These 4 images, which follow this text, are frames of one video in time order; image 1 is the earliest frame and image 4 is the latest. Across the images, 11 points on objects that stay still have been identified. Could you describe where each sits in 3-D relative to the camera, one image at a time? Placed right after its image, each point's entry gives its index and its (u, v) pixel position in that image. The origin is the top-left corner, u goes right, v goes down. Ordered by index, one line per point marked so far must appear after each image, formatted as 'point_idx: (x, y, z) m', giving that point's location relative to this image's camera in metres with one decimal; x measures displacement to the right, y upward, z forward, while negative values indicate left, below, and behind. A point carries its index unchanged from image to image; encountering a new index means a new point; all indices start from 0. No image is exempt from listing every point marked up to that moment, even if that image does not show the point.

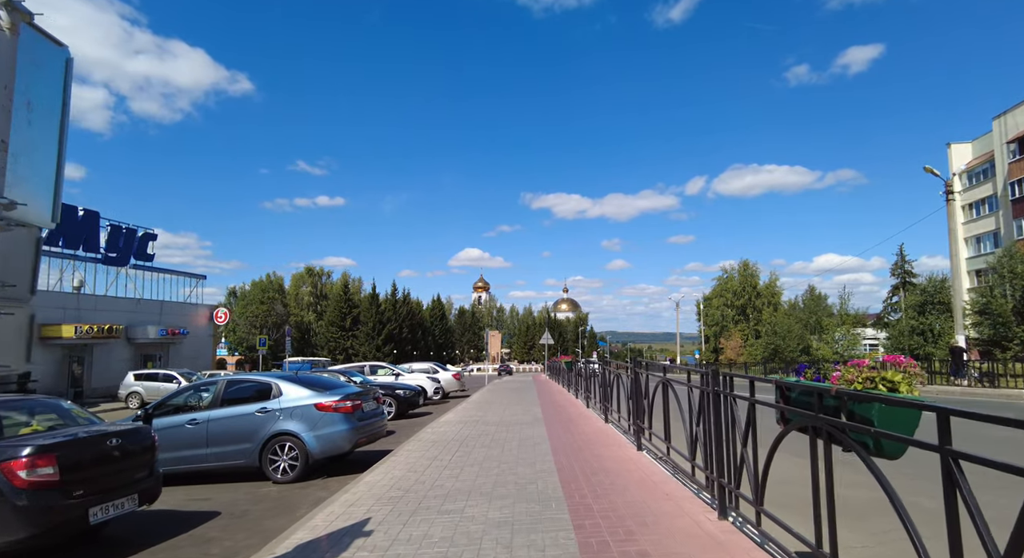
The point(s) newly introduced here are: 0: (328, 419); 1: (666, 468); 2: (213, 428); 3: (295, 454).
0: (-2.6, -2.0, +8.2) m
1: (+1.6, -2.0, +6.2) m
2: (-4.2, -2.1, +8.2) m
3: (-3.1, -2.5, +8.1) m
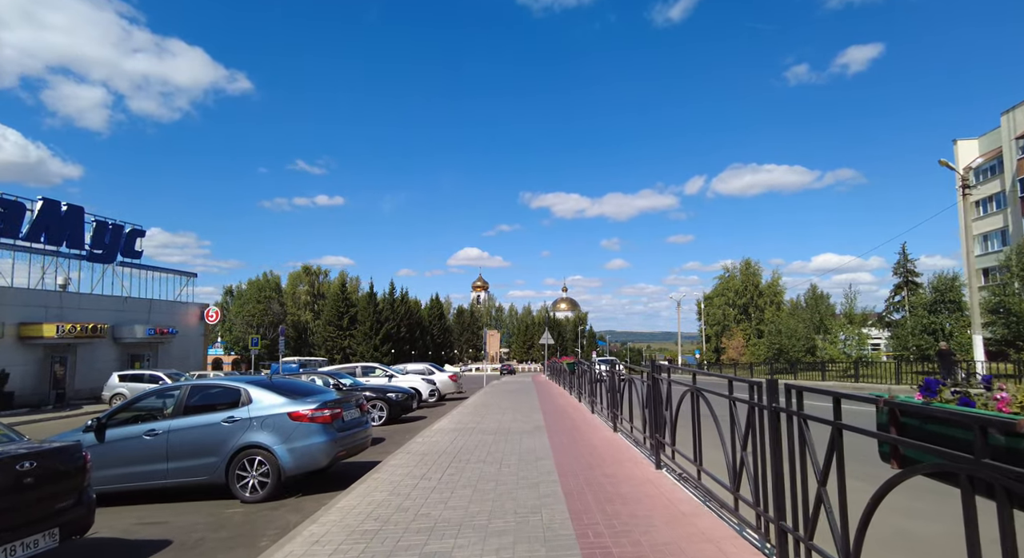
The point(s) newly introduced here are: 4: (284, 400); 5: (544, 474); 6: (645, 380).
0: (-2.6, -1.9, +7.3) m
1: (+1.6, -1.9, +5.2) m
2: (-4.2, -2.0, +7.2) m
3: (-3.1, -2.4, +7.2) m
4: (-3.0, -1.6, +7.6) m
5: (+0.3, -2.1, +6.3) m
6: (+1.8, -1.4, +7.9) m
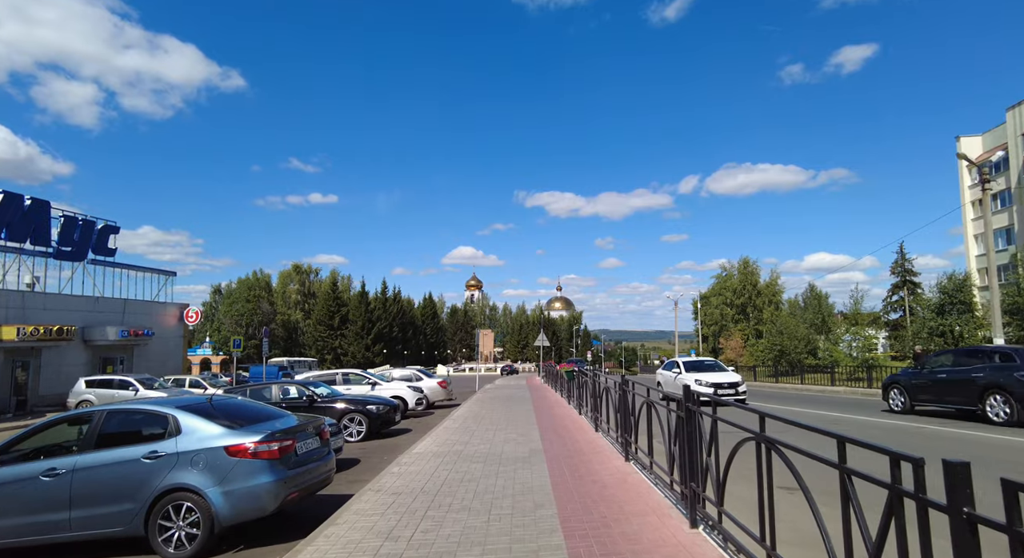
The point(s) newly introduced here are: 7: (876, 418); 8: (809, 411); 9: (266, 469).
0: (-2.7, -1.9, +5.9) m
1: (+1.6, -2.0, +3.8) m
2: (-4.3, -2.0, +5.8) m
3: (-3.2, -2.4, +5.8) m
4: (-3.1, -1.6, +6.1) m
5: (+0.3, -2.2, +4.9) m
6: (+1.7, -1.4, +6.5) m
7: (+9.9, -3.8, +15.8) m
8: (+9.4, -4.1, +18.3) m
9: (-2.5, -2.0, +6.0) m
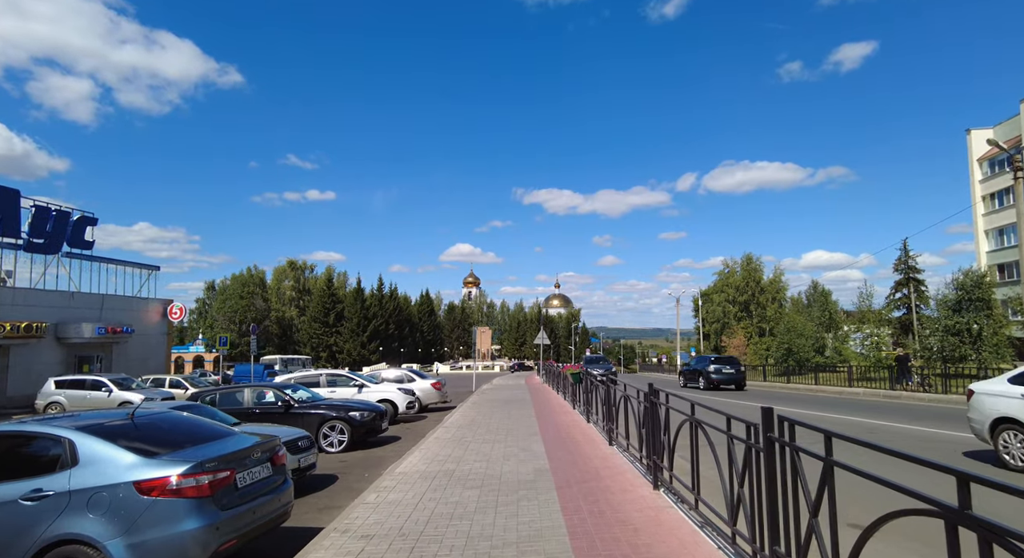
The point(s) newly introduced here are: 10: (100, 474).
0: (-2.7, -1.8, +4.4) m
1: (+1.6, -1.8, +2.4) m
2: (-4.3, -1.9, +4.3) m
3: (-3.1, -2.2, +4.3) m
4: (-3.0, -1.4, +4.6) m
5: (+0.3, -2.0, +3.5) m
6: (+1.7, -1.2, +5.1) m
7: (+9.9, -3.6, +14.4) m
8: (+9.4, -4.0, +16.9) m
9: (-2.5, -1.8, +4.5) m
10: (-3.2, -1.5, +4.5) m
